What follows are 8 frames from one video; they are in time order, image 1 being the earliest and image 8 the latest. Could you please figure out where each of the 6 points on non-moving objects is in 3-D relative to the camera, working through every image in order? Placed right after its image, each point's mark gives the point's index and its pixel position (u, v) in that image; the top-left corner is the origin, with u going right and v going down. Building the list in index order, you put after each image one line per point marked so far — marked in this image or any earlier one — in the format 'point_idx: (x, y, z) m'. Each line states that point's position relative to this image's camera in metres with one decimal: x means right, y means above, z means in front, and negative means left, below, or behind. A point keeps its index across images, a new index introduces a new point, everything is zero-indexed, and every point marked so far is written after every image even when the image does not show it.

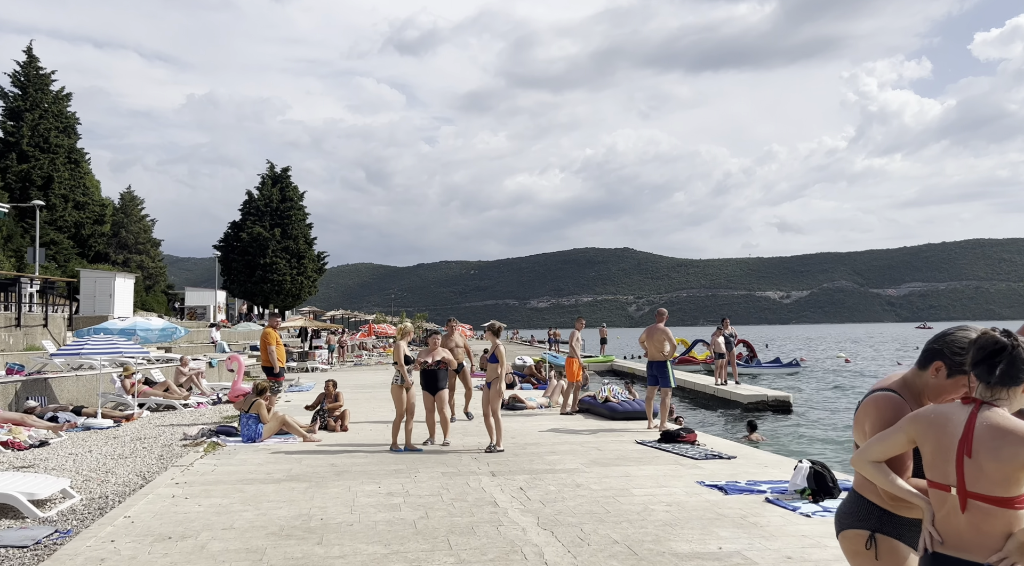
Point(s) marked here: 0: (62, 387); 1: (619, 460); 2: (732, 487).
0: (-9.4, -2.2, +17.7) m
1: (+1.2, -2.0, +9.4) m
2: (+2.0, -1.8, +7.7) m
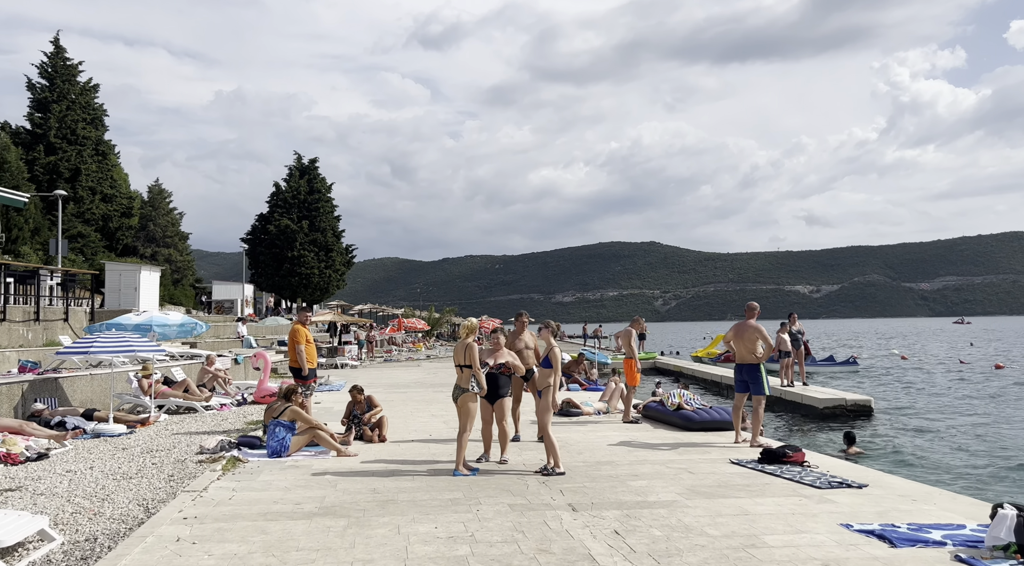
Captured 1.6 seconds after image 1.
0: (-8.4, -2.0, +16.3) m
1: (+1.9, -1.9, +7.7) m
2: (+2.6, -1.7, +5.9) m
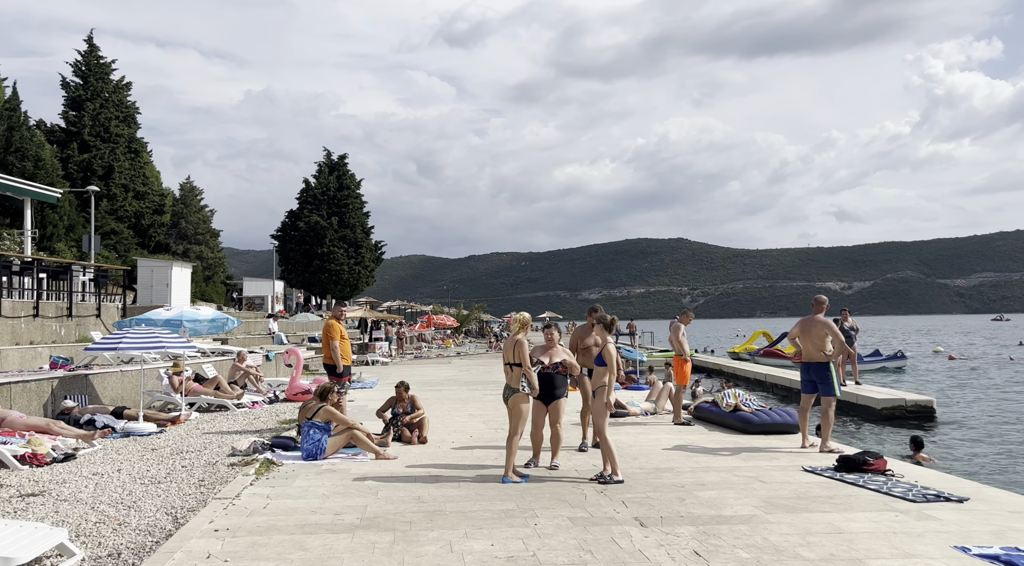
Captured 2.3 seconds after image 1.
0: (-7.7, -1.9, +15.9) m
1: (+2.4, -1.8, +6.9) m
2: (+3.1, -1.7, +5.1) m
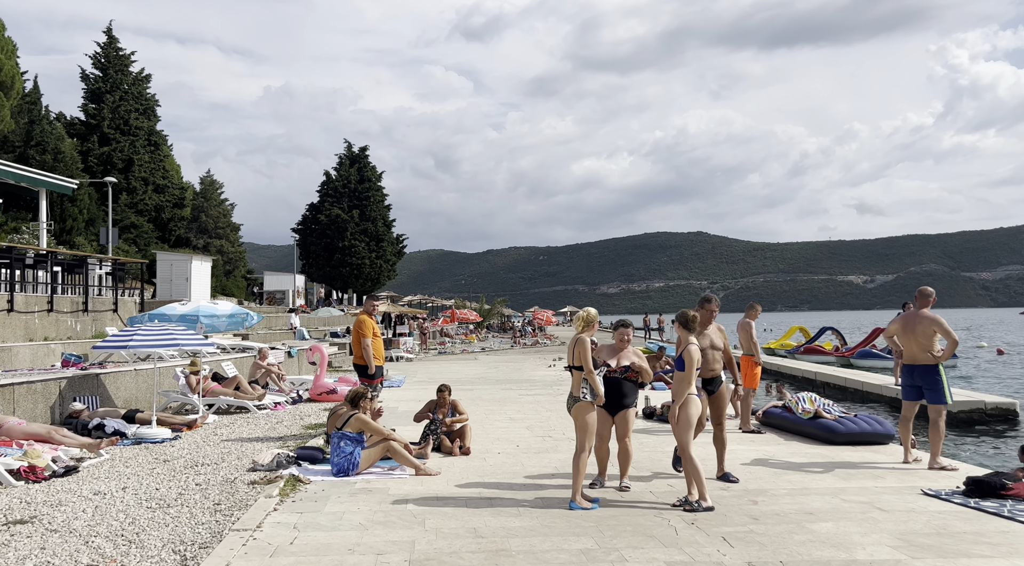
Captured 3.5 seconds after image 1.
0: (-6.9, -1.8, +14.8) m
1: (+2.9, -1.7, +5.6) m
2: (+3.6, -1.6, +3.8) m
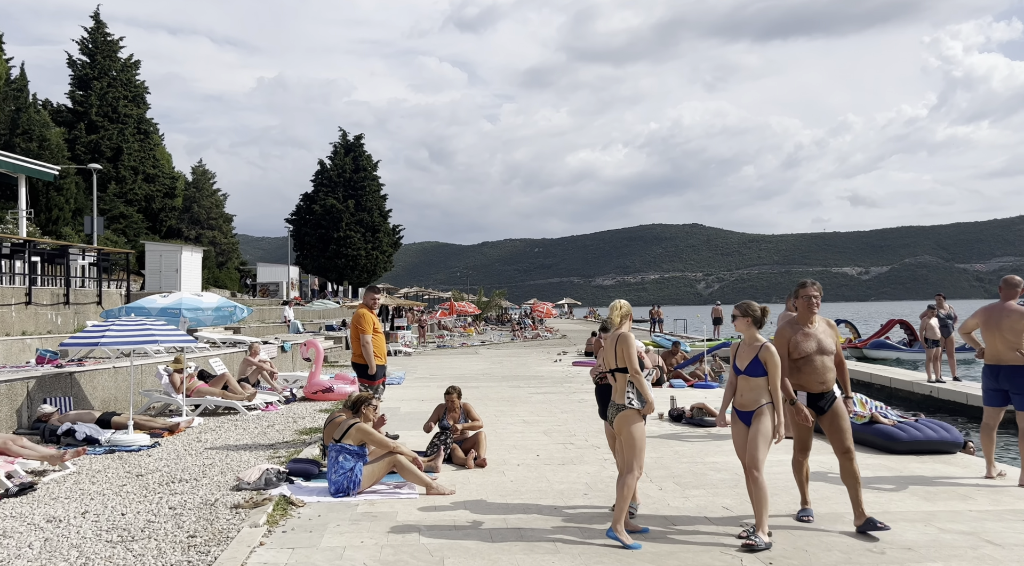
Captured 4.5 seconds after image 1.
0: (-6.7, -1.6, +13.6) m
1: (+3.2, -1.6, +4.5) m
2: (+3.8, -1.6, +2.7) m
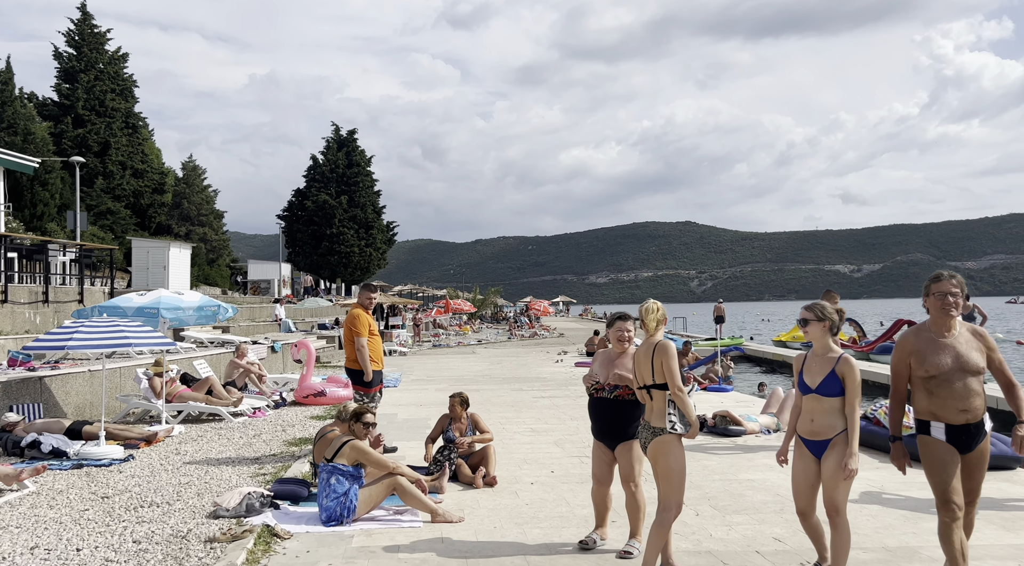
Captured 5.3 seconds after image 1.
0: (-6.7, -1.6, +12.6) m
1: (+3.4, -1.6, +3.5) m
2: (+4.0, -1.5, +1.7) m
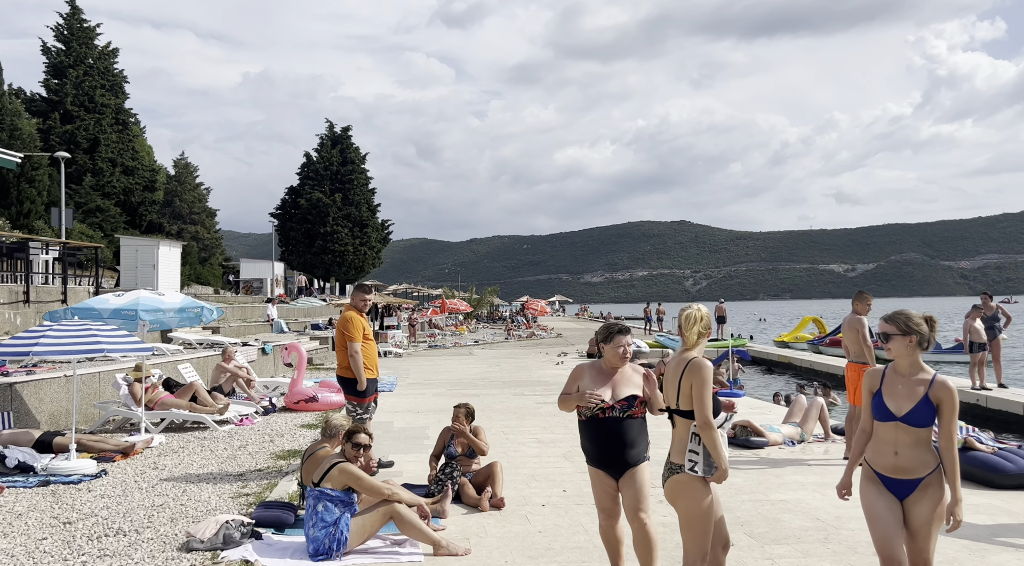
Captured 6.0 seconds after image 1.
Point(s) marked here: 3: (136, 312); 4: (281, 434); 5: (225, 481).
0: (-6.6, -1.6, +11.8) m
1: (+3.5, -1.6, +2.8) m
2: (+4.1, -1.6, +1.0) m
3: (-5.4, -0.4, +12.1) m
4: (-3.3, -2.1, +11.8) m
5: (-2.9, -2.0, +8.4) m
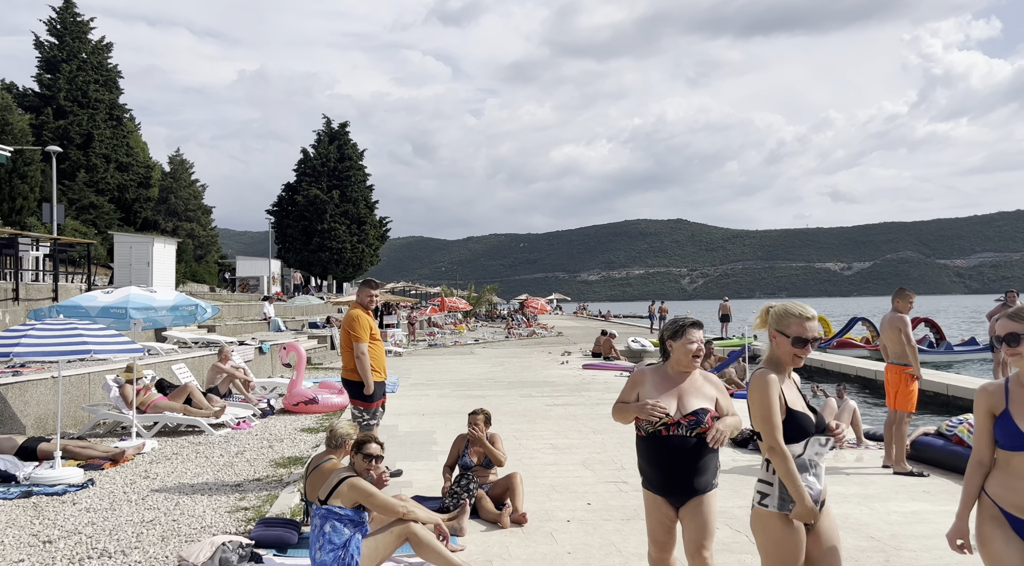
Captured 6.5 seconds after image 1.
0: (-6.4, -1.5, +11.2) m
1: (+3.7, -1.6, +2.2) m
2: (+4.3, -1.5, +0.4) m
3: (-5.2, -0.4, +11.5) m
4: (-3.1, -2.1, +11.1) m
5: (-2.7, -1.9, +7.8) m
